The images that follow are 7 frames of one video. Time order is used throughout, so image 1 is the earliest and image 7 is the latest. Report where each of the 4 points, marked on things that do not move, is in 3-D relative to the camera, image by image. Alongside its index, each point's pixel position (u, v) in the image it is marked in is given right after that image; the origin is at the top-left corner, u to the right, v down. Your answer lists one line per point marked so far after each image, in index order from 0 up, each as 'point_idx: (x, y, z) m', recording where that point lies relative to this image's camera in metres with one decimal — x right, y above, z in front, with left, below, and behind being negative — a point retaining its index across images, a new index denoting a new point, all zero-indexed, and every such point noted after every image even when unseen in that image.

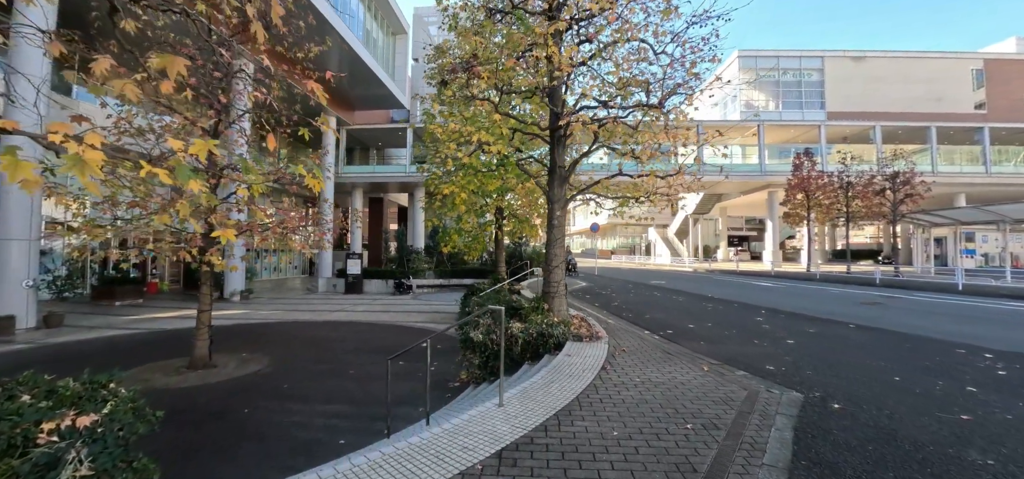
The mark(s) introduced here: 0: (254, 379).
0: (-4.2, -2.3, +6.5) m
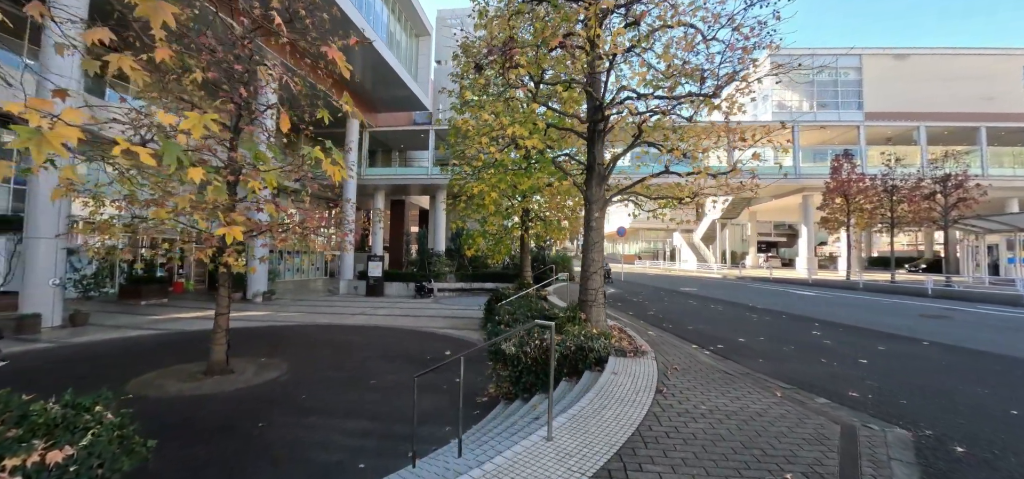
0: (-3.7, -2.3, +6.1) m
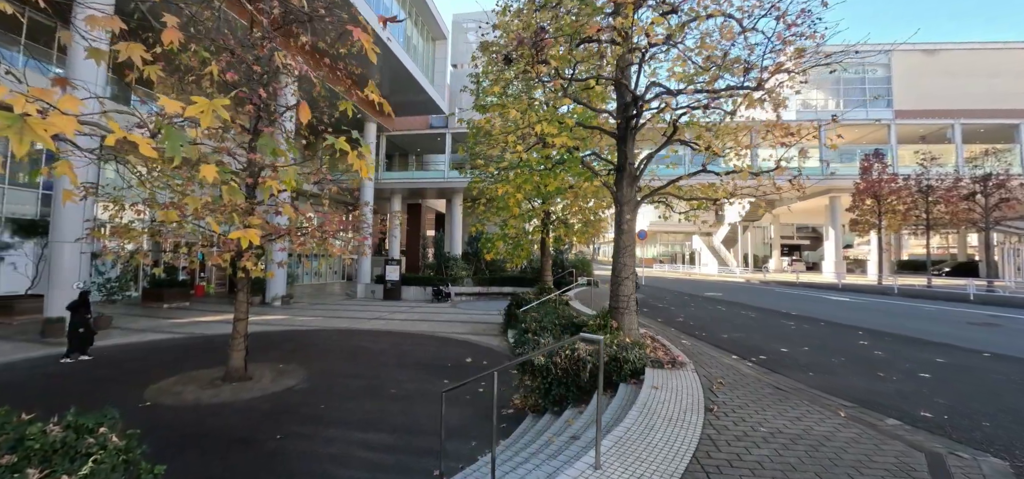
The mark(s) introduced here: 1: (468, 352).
0: (-3.3, -2.4, +6.0) m
1: (-1.0, -2.6, +9.1) m
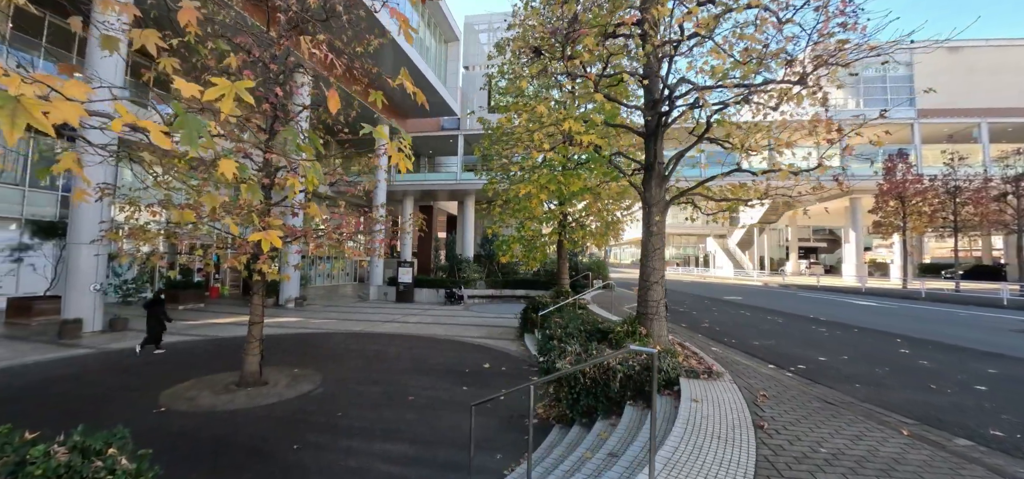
0: (-3.0, -2.4, +5.8) m
1: (-0.6, -2.6, +8.8) m
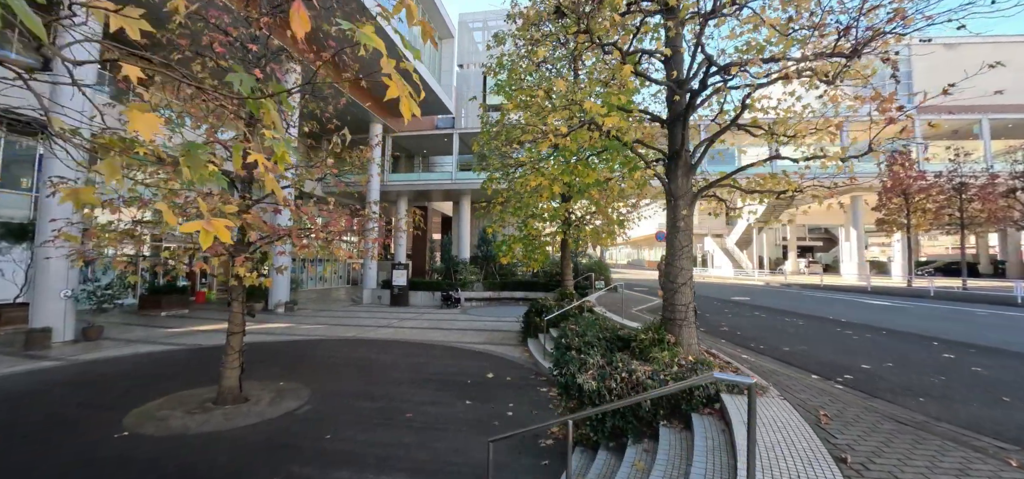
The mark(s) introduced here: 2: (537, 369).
0: (-2.9, -2.4, +5.1) m
1: (-0.5, -2.6, +8.2) m
2: (+0.5, -2.6, +7.9) m
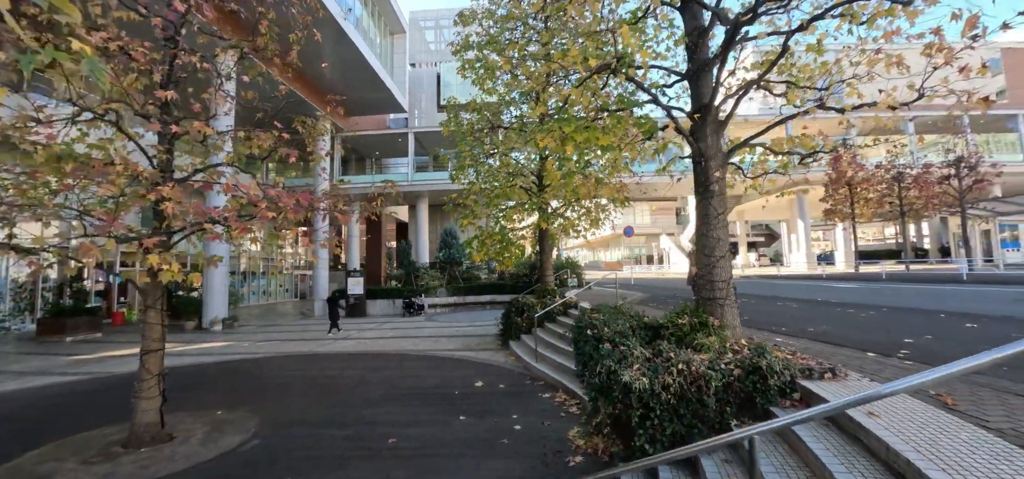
0: (-2.7, -2.2, +3.8) m
1: (-0.7, -2.4, +7.2) m
2: (+0.4, -2.4, +7.0) m
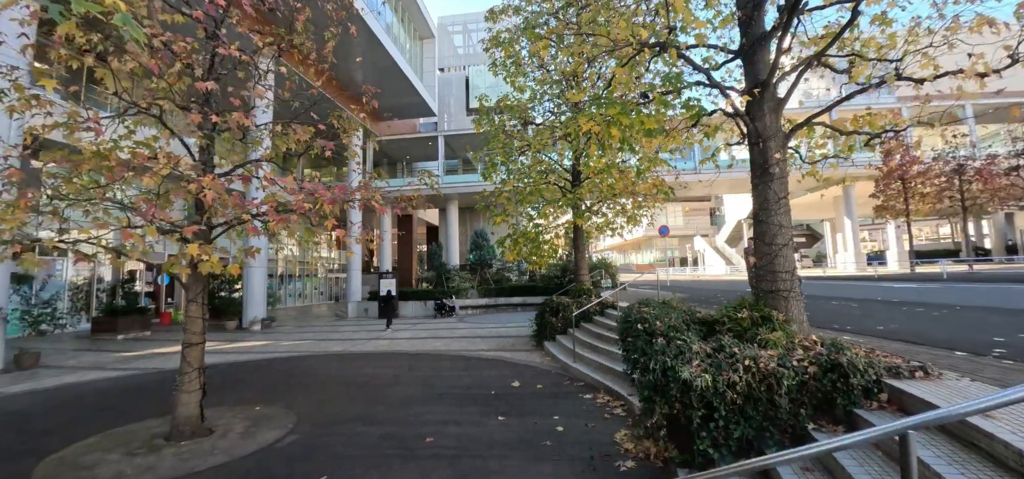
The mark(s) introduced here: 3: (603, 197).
0: (-2.3, -2.1, +3.8) m
1: (-0.1, -2.3, +7.0) m
2: (+1.0, -2.3, +6.7) m
3: (+2.2, +1.1, +9.6) m
